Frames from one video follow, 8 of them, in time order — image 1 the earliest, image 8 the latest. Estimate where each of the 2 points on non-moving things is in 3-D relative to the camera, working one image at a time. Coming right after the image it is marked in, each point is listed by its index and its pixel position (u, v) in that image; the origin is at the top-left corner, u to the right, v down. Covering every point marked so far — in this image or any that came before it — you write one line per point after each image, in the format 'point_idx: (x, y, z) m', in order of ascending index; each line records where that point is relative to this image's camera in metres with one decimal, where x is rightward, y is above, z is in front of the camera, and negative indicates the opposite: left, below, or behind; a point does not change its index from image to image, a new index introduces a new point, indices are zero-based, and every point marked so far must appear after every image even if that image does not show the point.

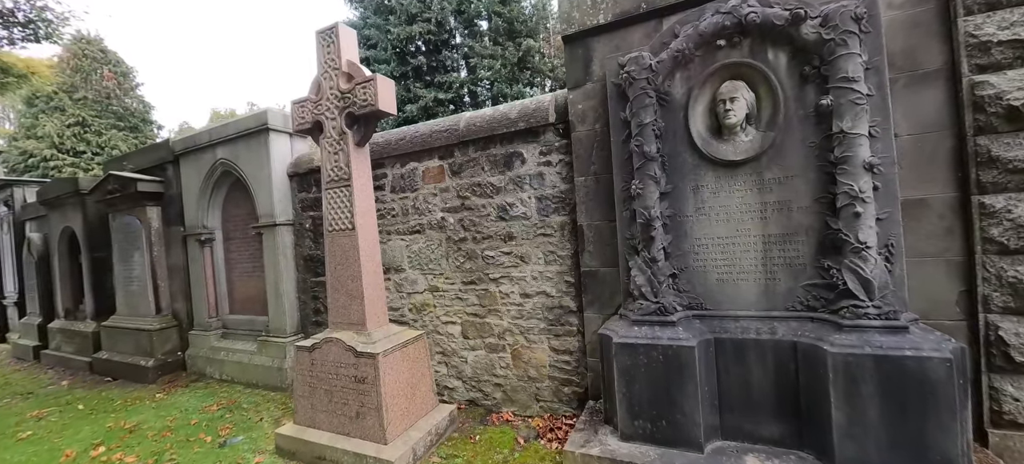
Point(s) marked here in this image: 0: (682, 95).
0: (+1.1, +0.9, +3.3) m
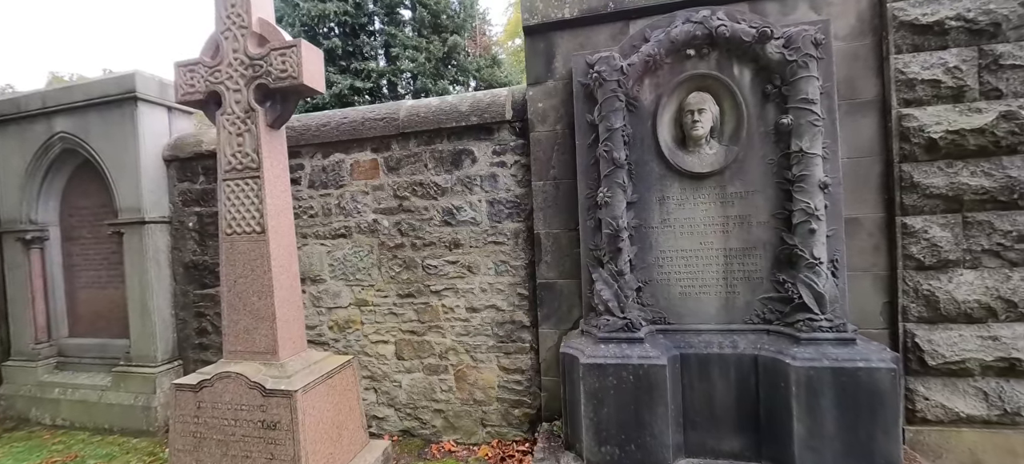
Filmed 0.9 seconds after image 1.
0: (+0.9, +0.9, +3.2) m
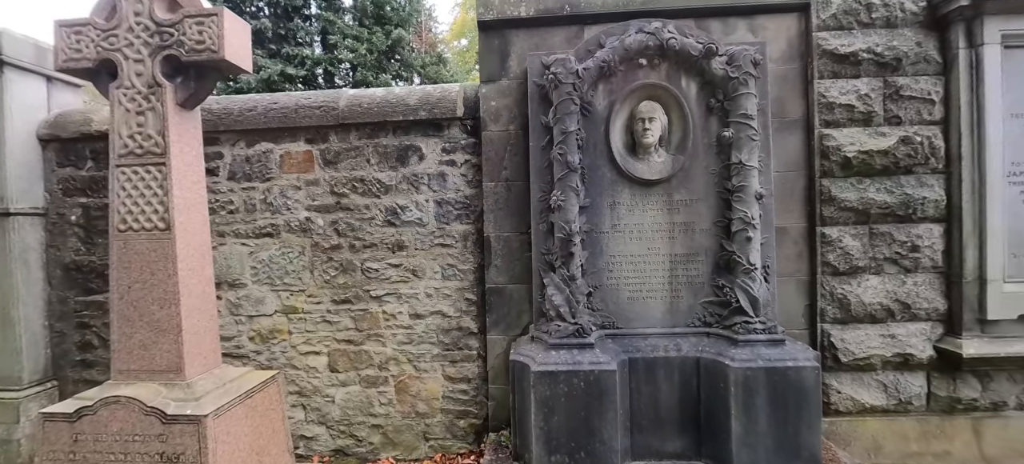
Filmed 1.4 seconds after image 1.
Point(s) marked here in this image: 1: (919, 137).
0: (+0.6, +0.8, +3.2) m
1: (+2.9, +0.7, +3.4) m
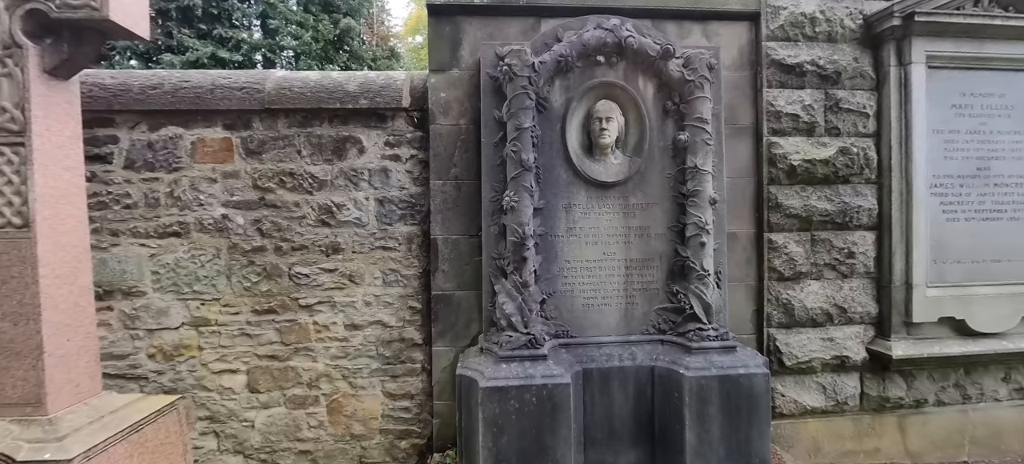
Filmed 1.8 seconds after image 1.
0: (+0.3, +0.8, +3.0) m
1: (+2.6, +0.6, +3.6) m
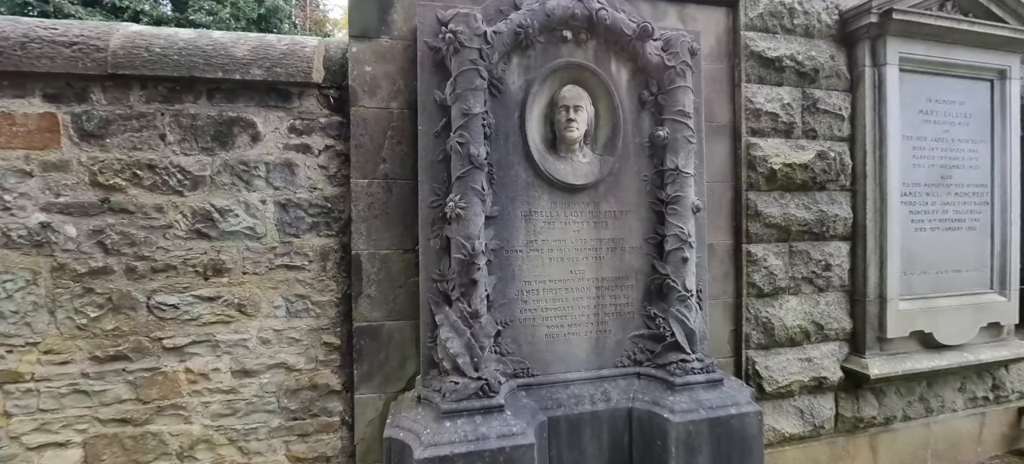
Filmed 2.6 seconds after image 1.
0: (0.0, +0.7, +2.4) m
1: (+2.2, +0.5, +3.3) m
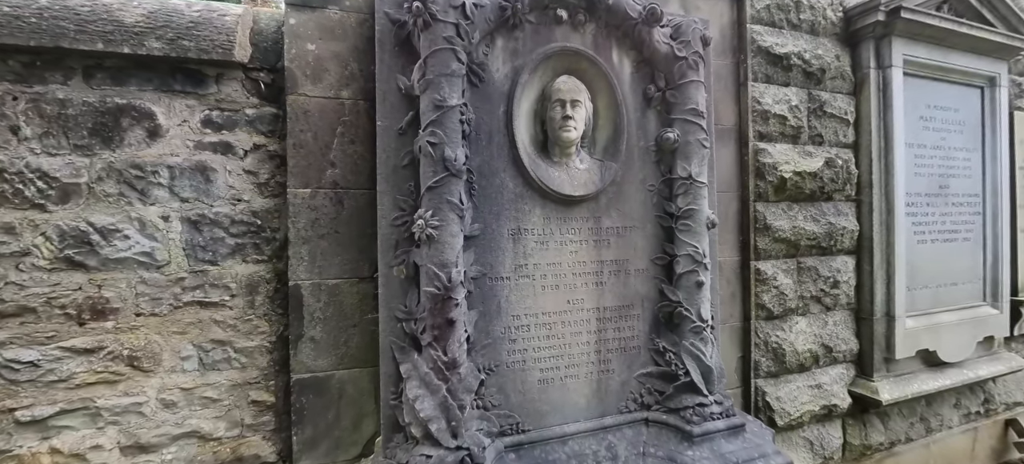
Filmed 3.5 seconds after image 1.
0: (0.0, +0.6, +2.0) m
1: (+2.0, +0.4, +3.0) m
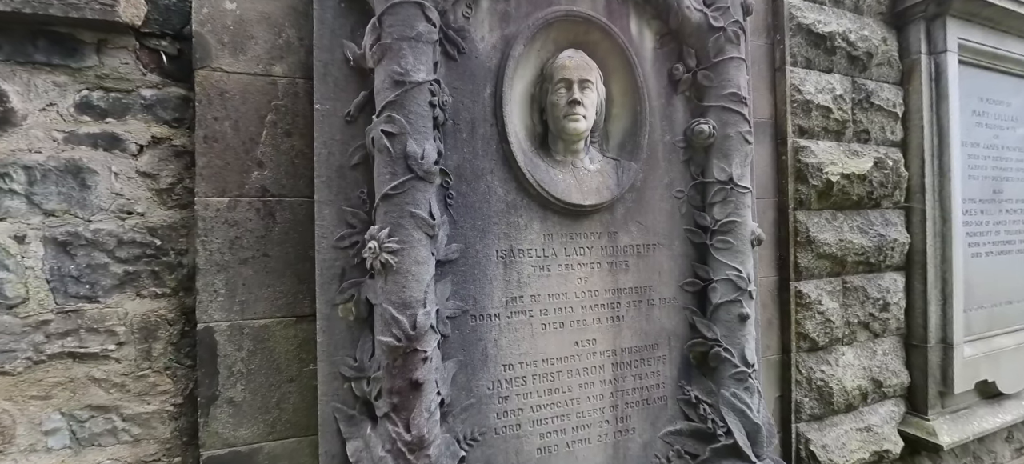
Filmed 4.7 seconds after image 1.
0: (-0.1, +0.6, +1.5) m
1: (+2.0, +0.4, +2.5) m
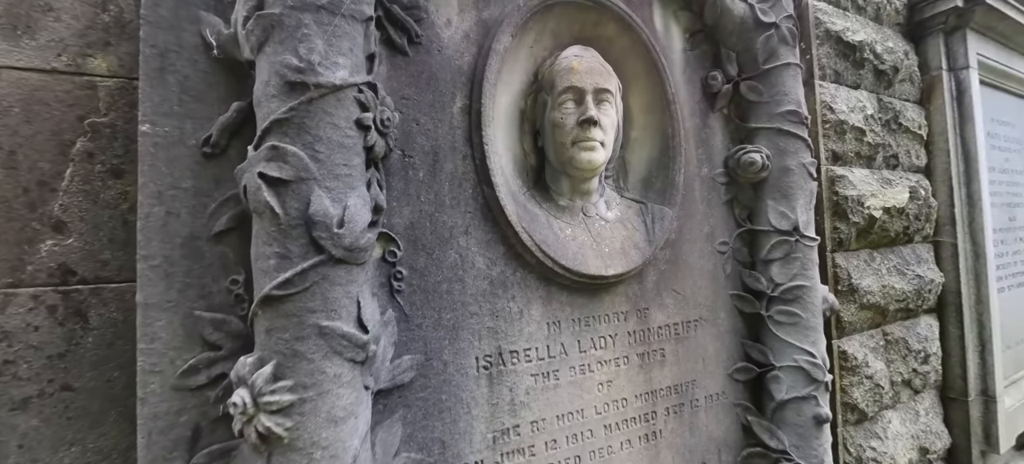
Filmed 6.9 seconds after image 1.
0: (-0.1, +0.4, +1.0) m
1: (+1.9, +0.2, +2.2) m
